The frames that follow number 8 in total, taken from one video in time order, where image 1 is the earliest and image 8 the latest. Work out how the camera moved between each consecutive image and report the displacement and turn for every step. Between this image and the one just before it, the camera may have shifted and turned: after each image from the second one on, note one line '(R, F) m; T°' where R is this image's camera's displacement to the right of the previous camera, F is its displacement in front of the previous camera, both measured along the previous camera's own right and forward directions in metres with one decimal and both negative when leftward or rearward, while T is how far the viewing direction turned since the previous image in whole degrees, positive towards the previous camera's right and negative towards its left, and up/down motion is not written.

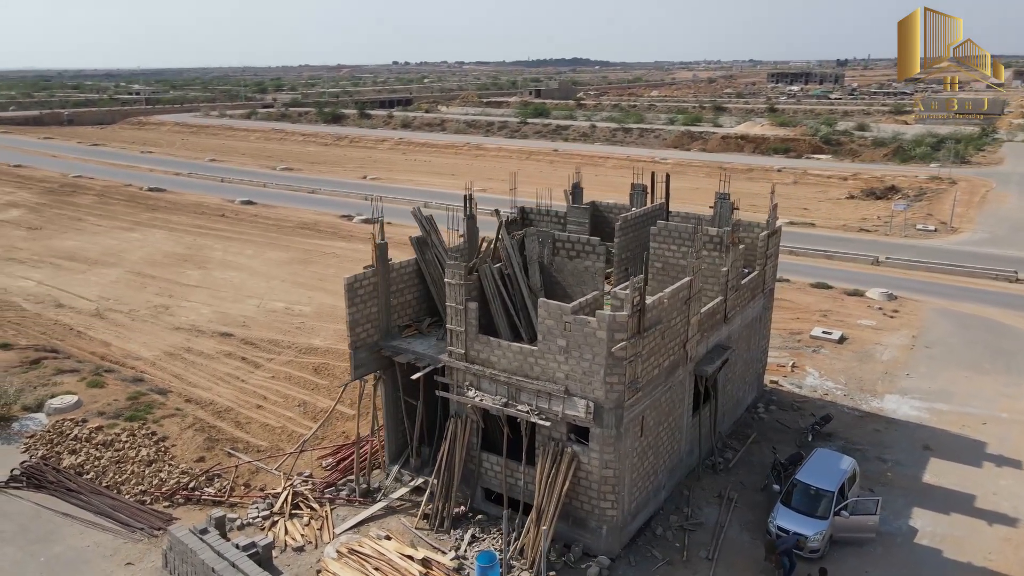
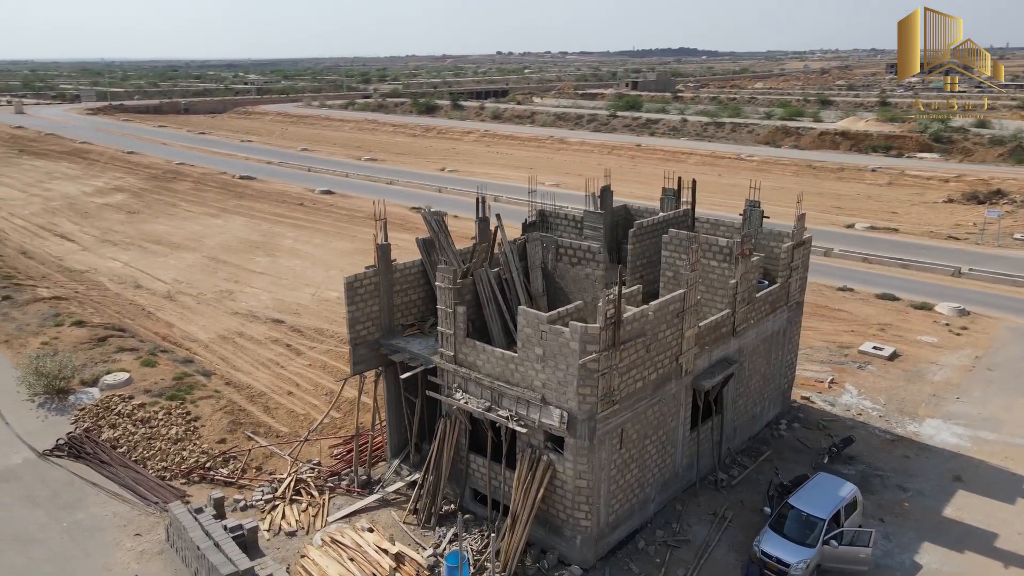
(+1.4, 0.0) m; -7°
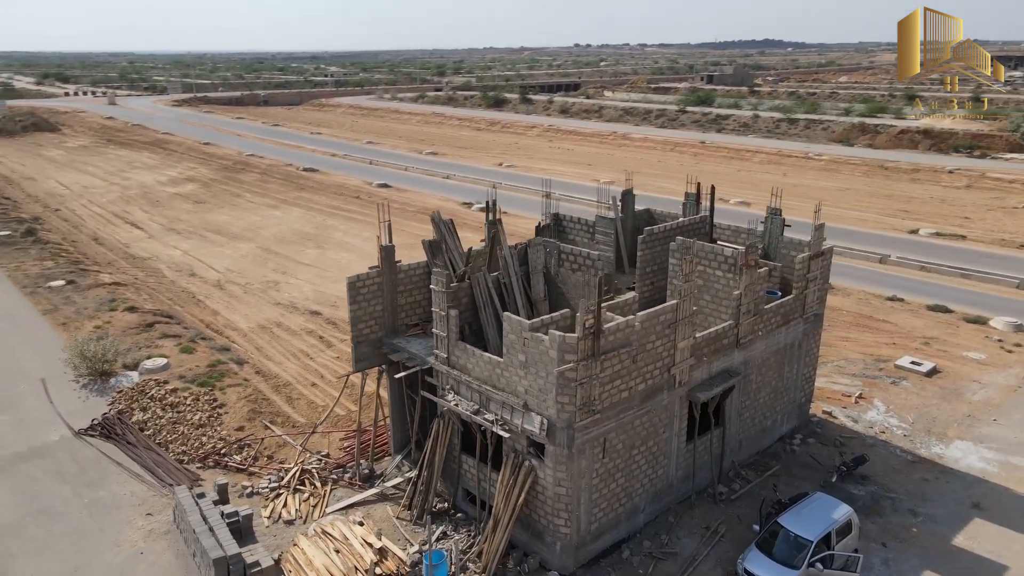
(+1.1, 0.0) m; -5°
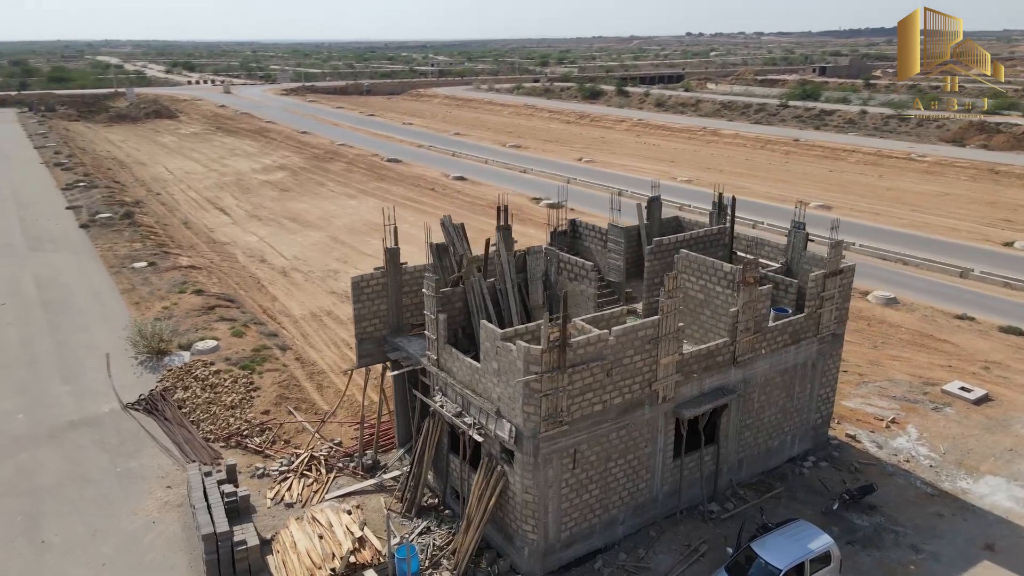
(+1.6, -0.1) m; -8°
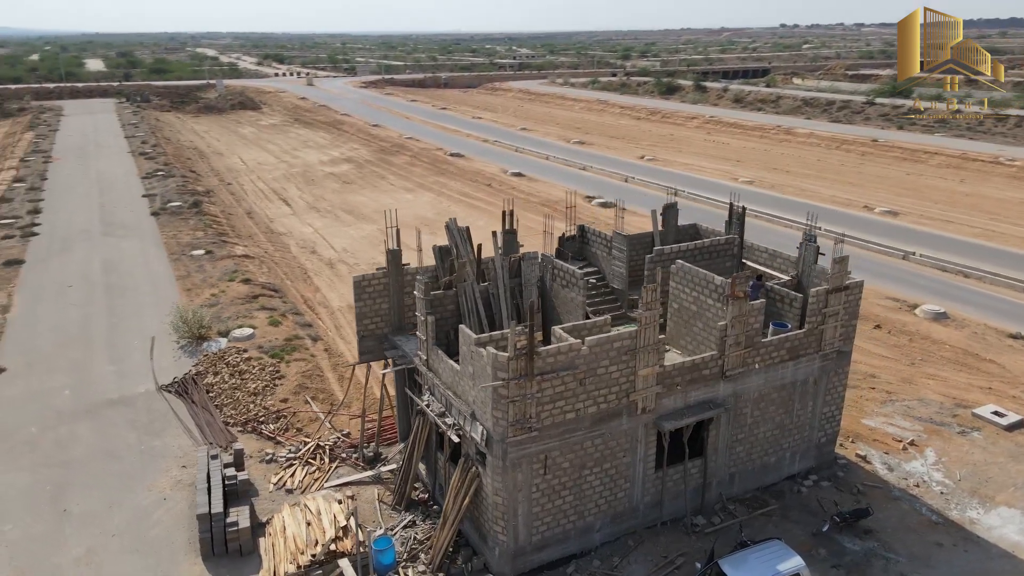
(+1.3, -0.1) m; -6°
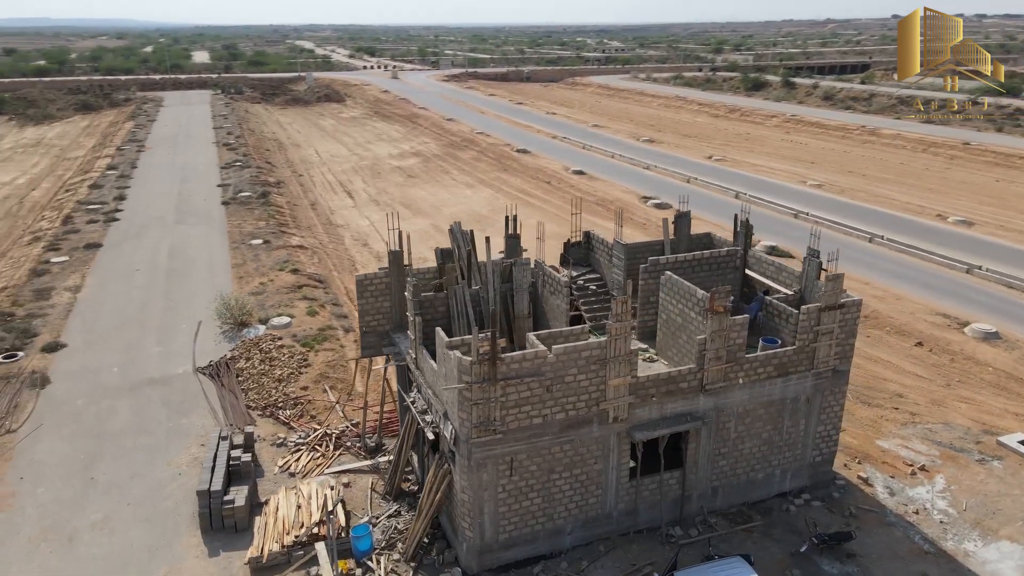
(+1.5, -0.2) m; -6°
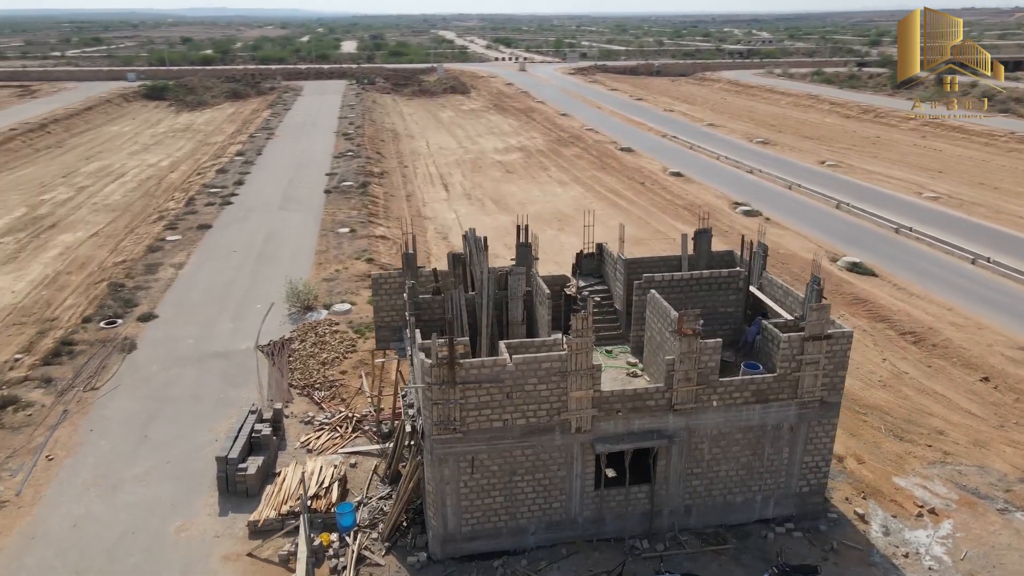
(+2.3, -0.4) m; -10°
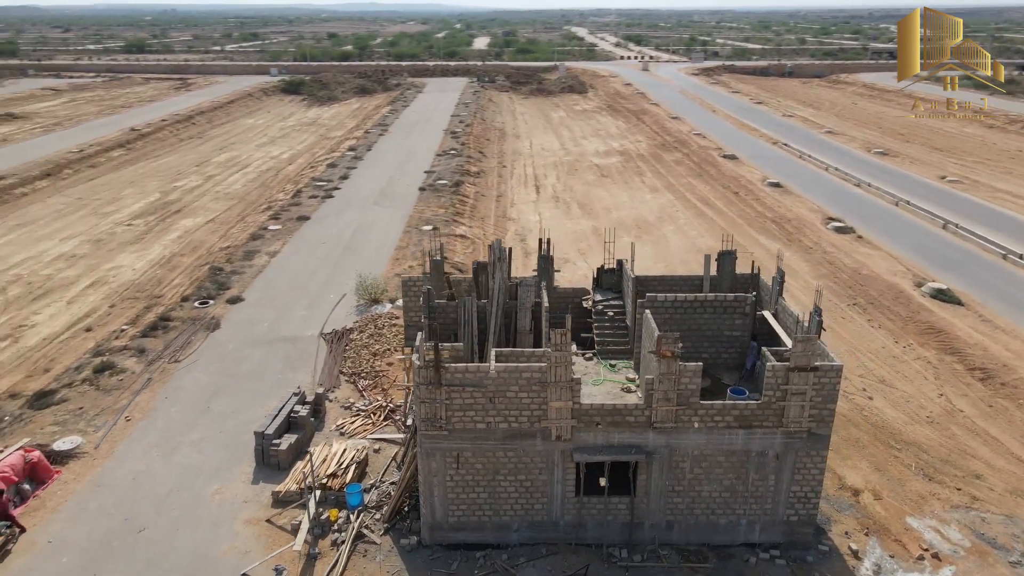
(+2.0, -0.6) m; -9°
